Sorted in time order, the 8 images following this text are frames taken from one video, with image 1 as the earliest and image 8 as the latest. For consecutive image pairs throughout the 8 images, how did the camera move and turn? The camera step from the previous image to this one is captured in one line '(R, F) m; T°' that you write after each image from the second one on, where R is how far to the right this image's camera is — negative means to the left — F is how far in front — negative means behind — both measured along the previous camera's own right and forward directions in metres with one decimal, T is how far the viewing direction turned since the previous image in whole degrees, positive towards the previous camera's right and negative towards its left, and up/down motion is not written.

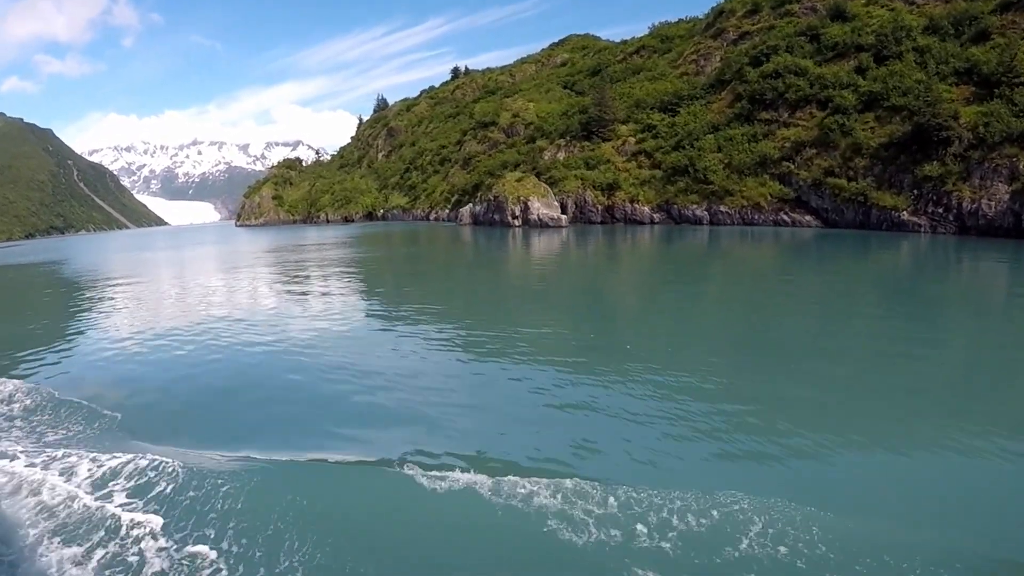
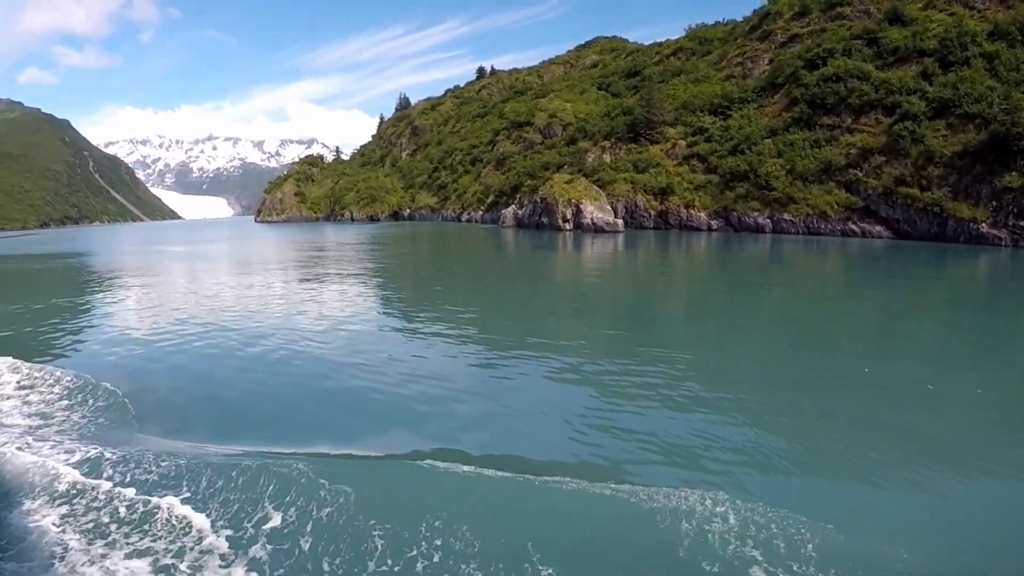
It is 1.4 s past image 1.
(-1.6, +1.2) m; -1°
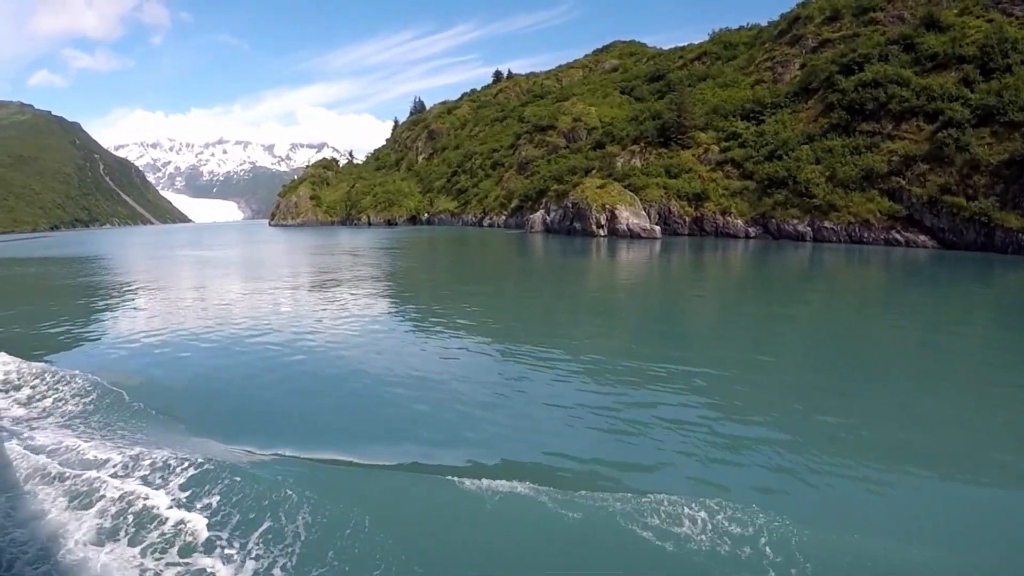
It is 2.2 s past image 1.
(-1.0, +0.5) m; -1°
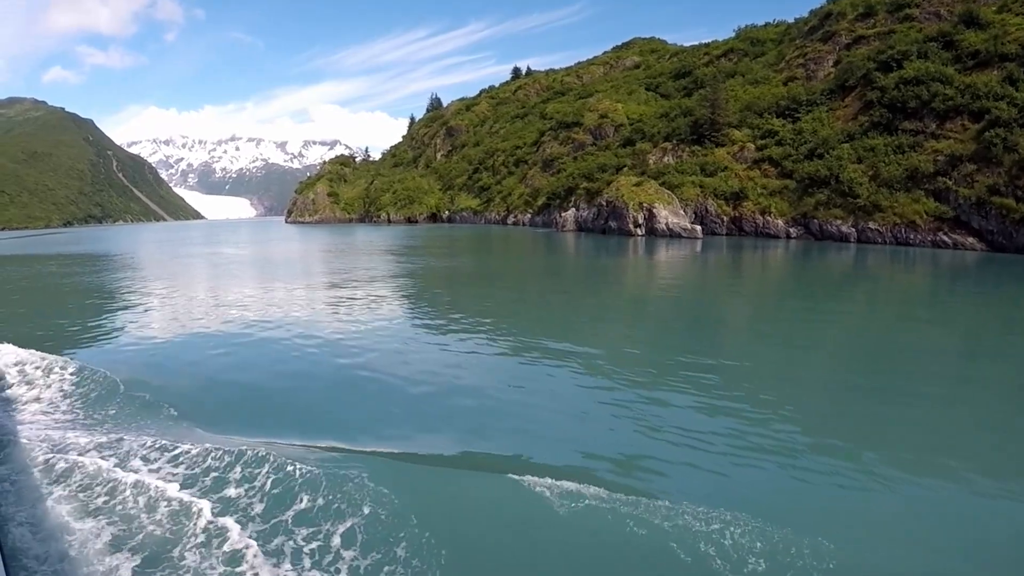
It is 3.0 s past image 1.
(-1.0, +0.2) m; -1°
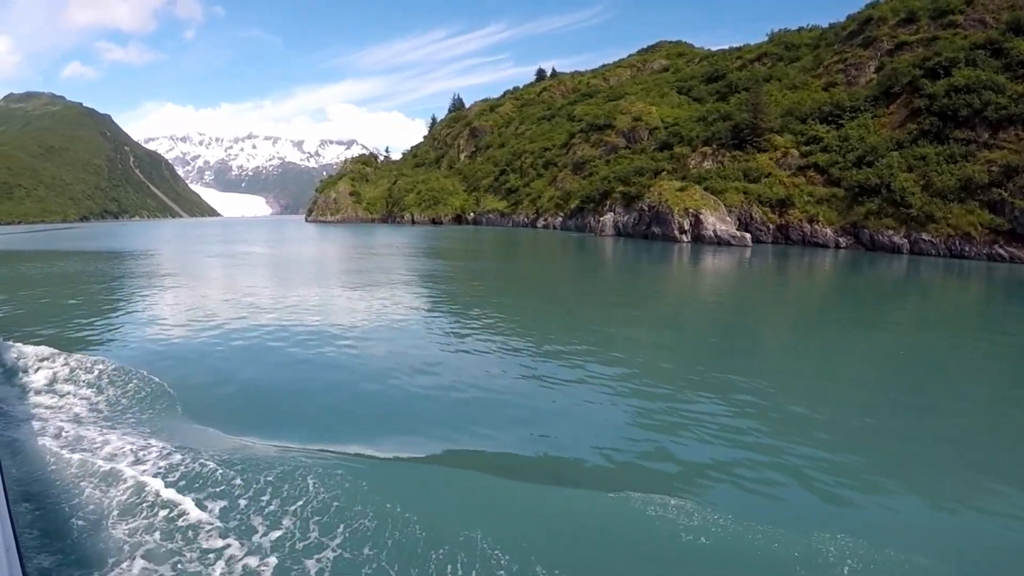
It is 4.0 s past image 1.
(-1.2, +0.1) m; -1°
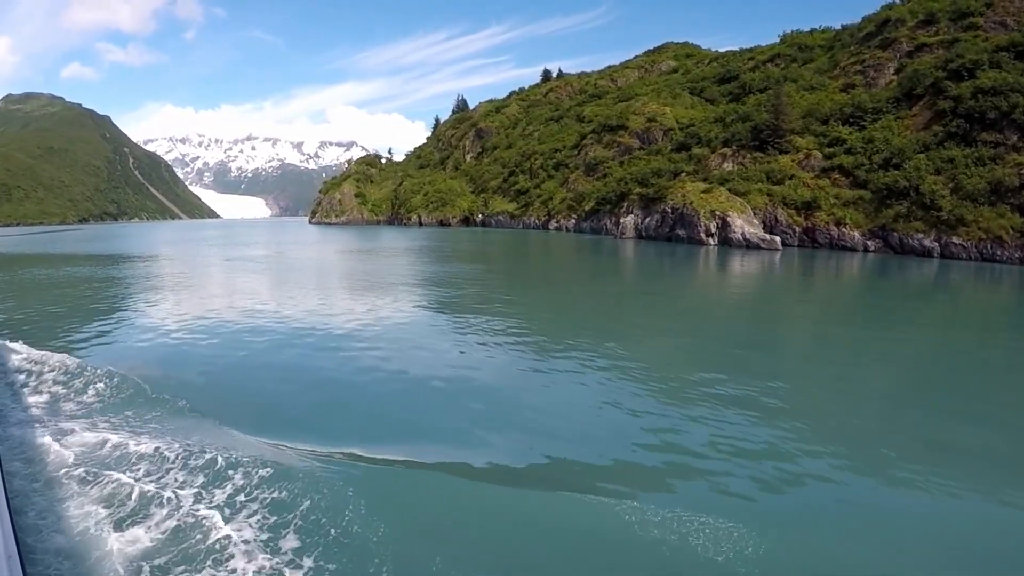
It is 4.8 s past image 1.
(-0.9, +0.2) m; 0°
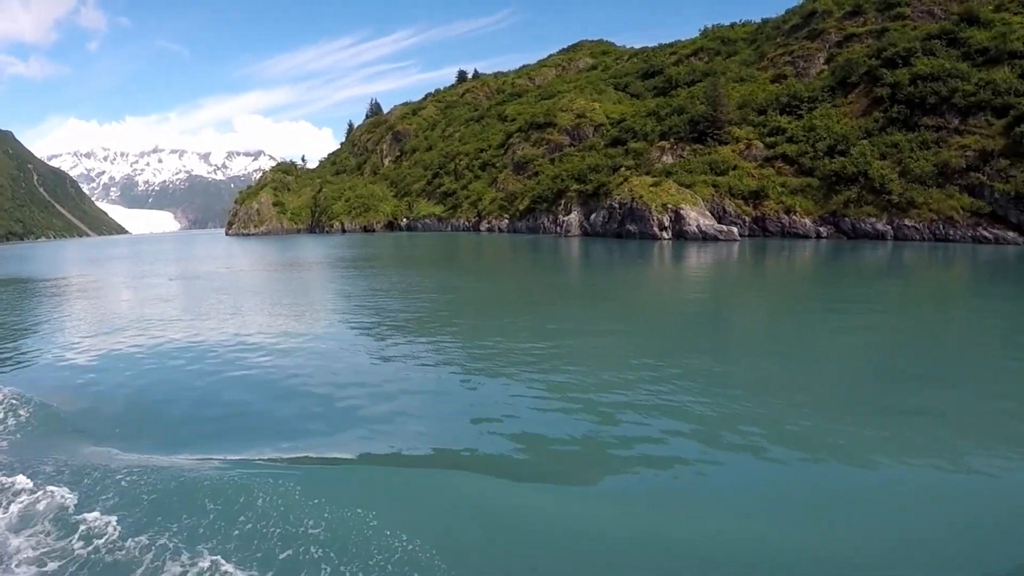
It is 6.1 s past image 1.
(-0.8, +2.2) m; +7°
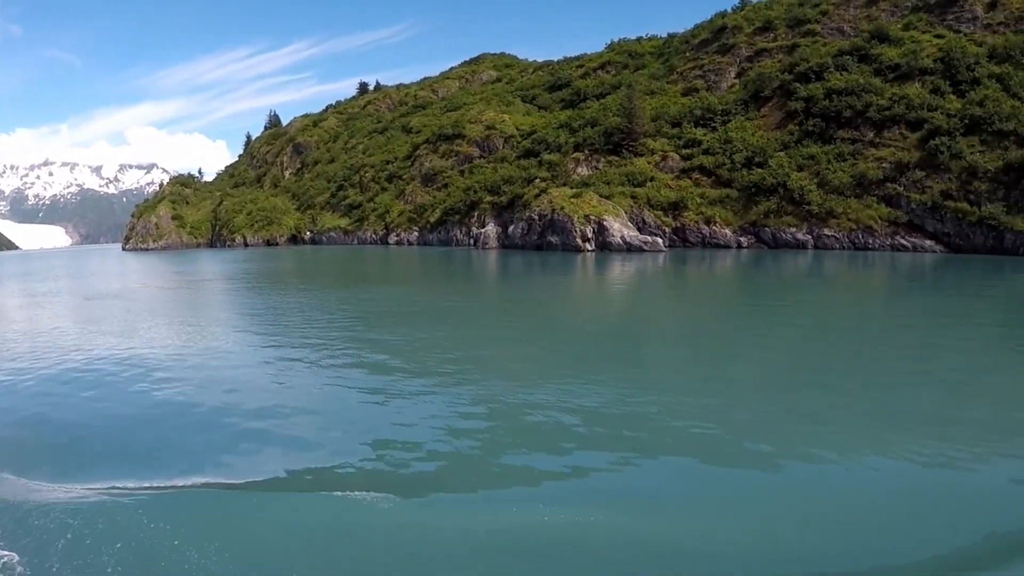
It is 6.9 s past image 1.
(-0.5, +1.7) m; +9°
